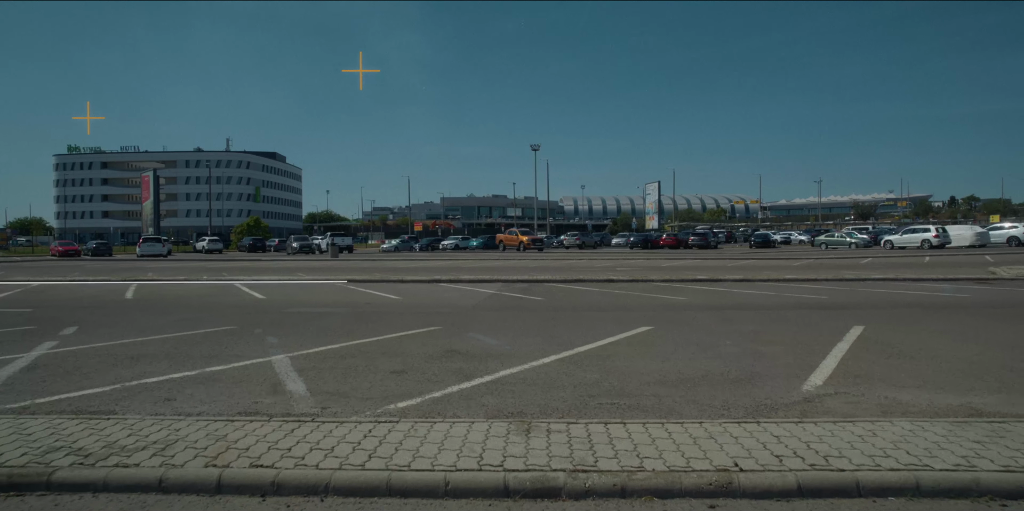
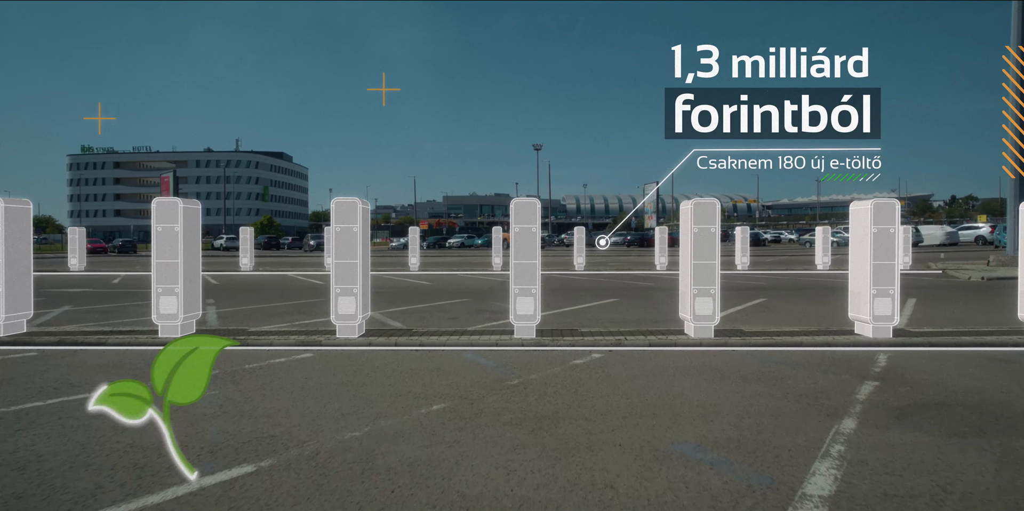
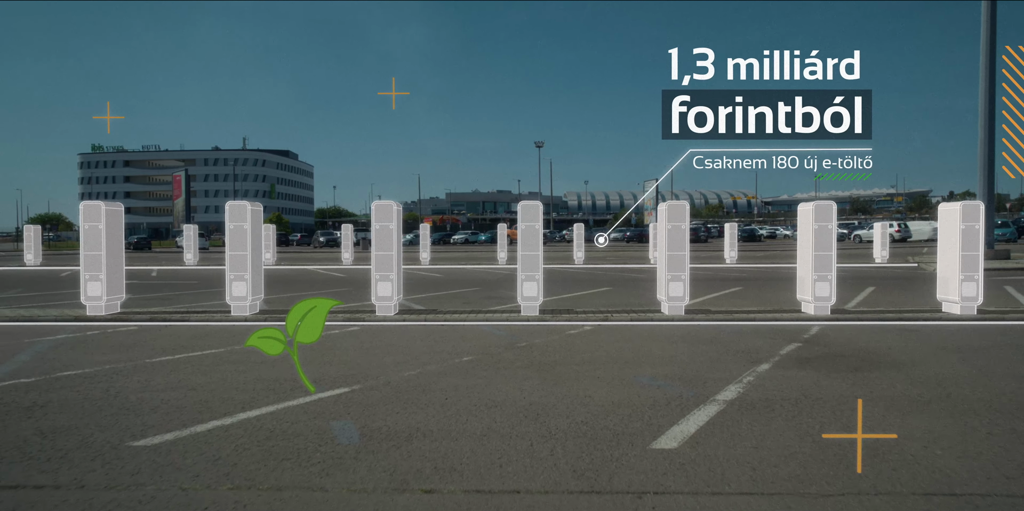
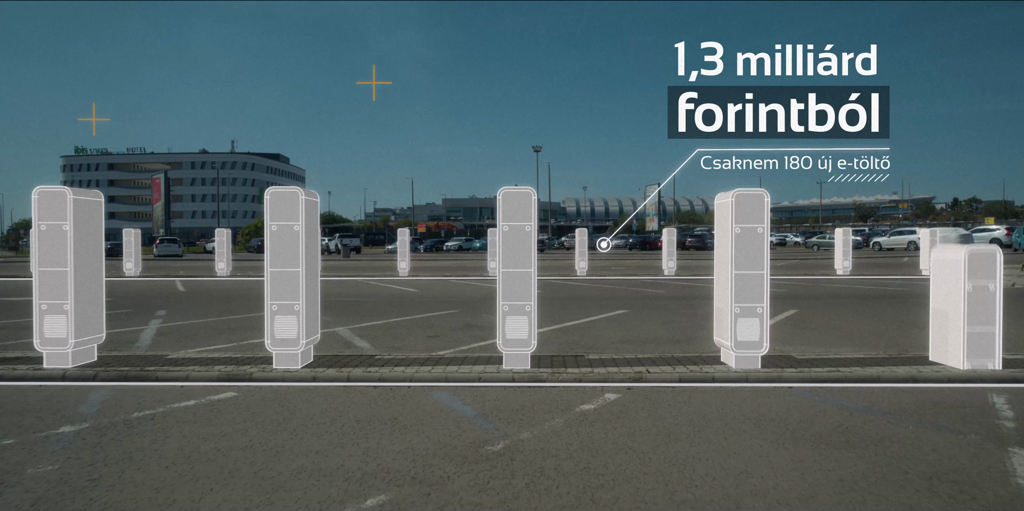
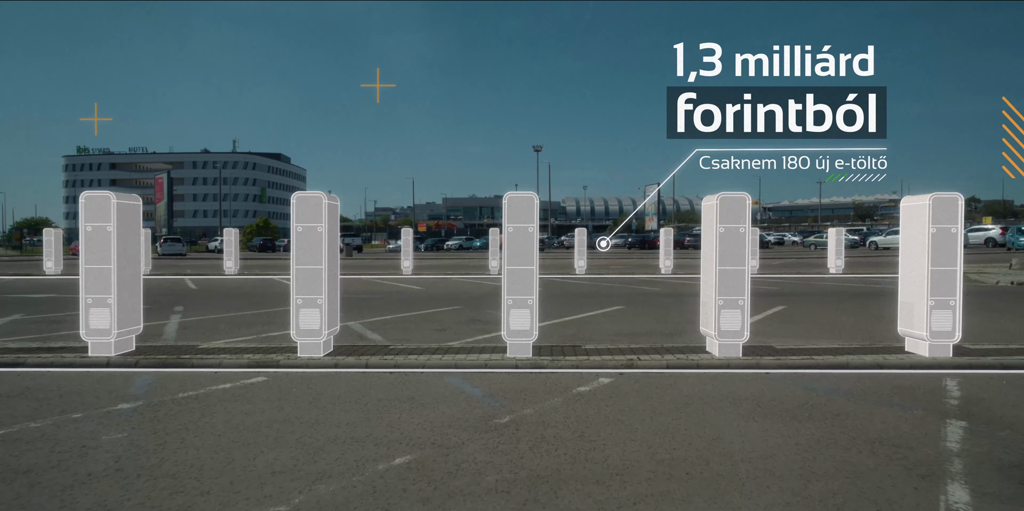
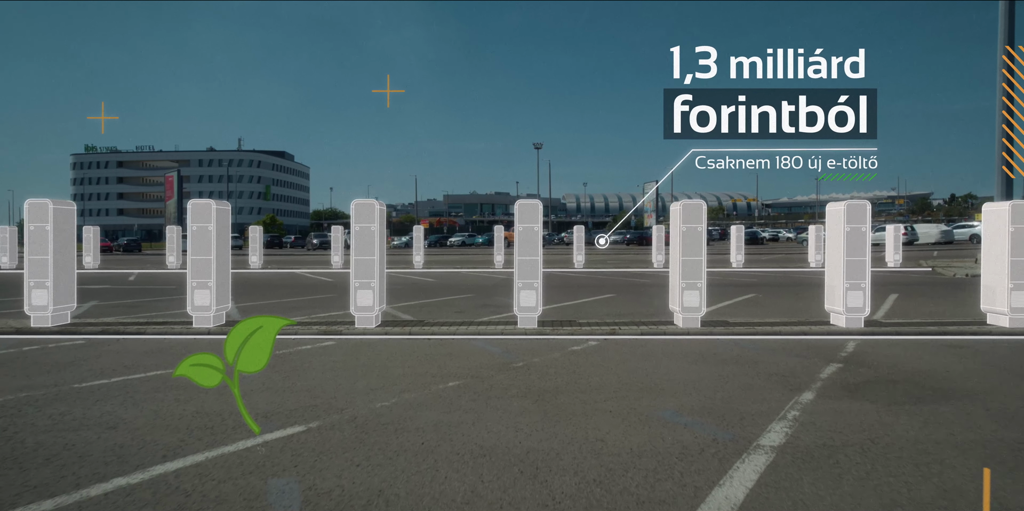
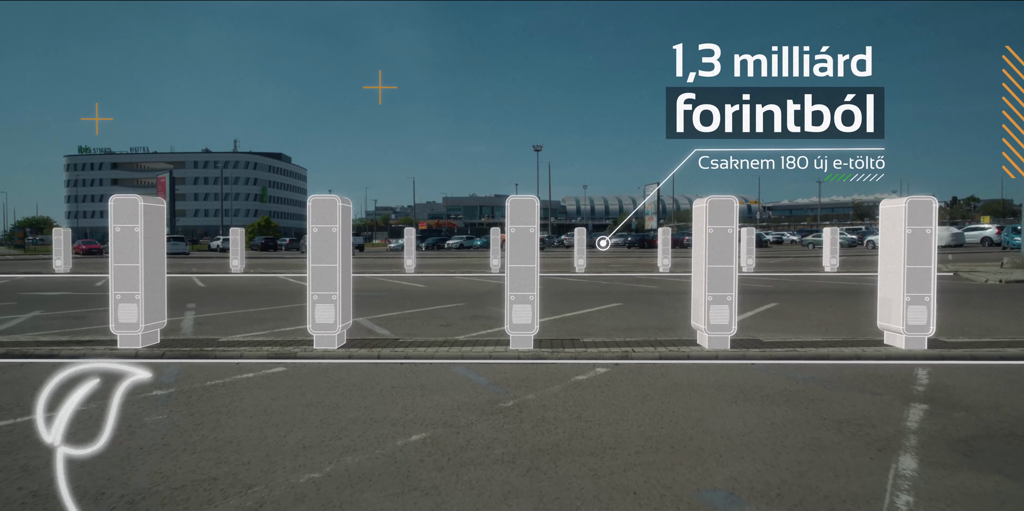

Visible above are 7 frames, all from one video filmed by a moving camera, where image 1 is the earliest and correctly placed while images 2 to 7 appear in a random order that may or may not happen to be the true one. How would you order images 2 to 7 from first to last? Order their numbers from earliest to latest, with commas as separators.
4, 5, 7, 2, 6, 3
